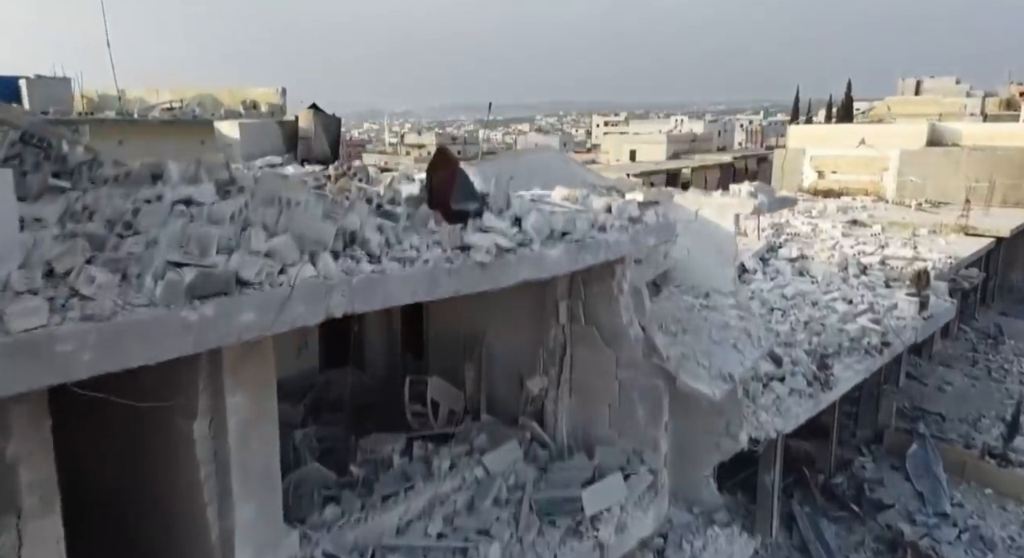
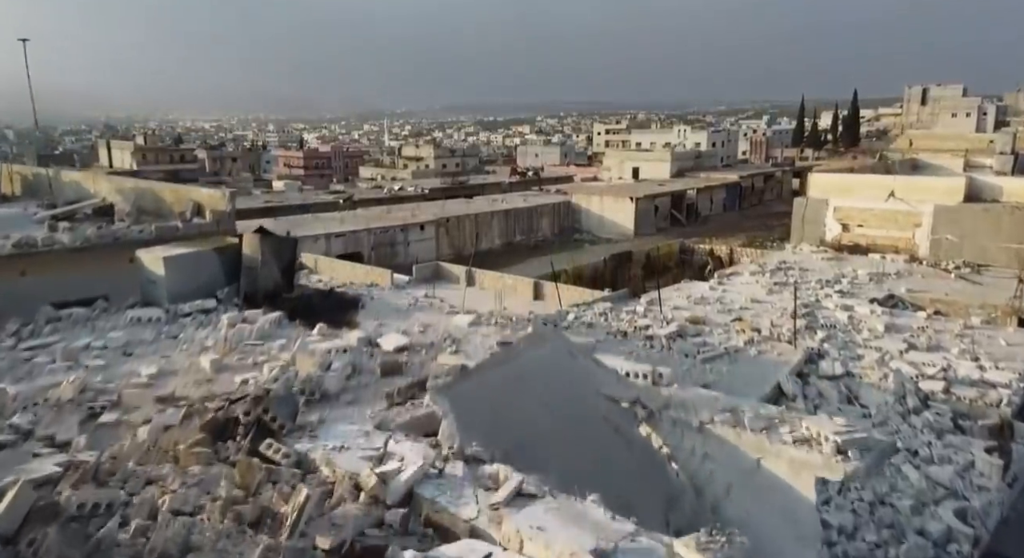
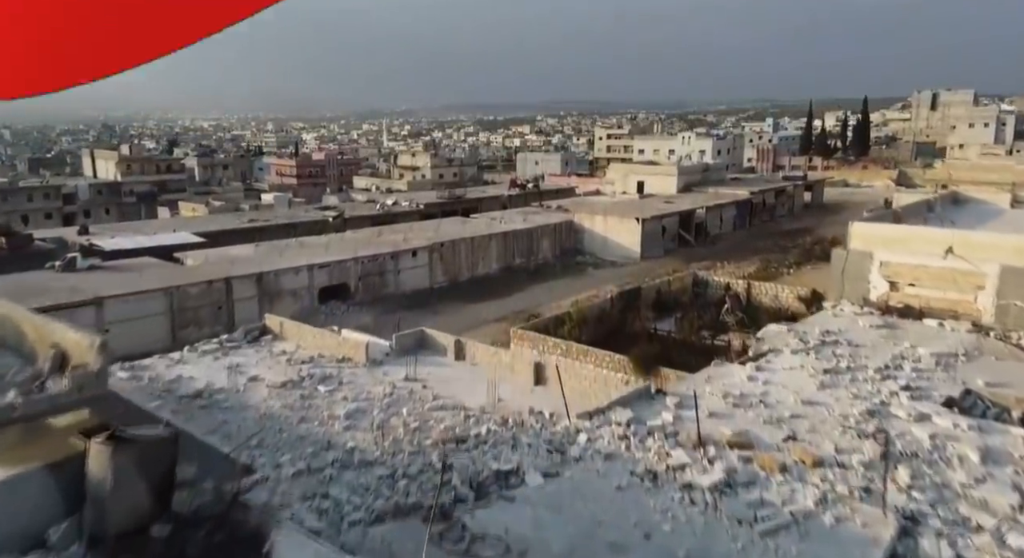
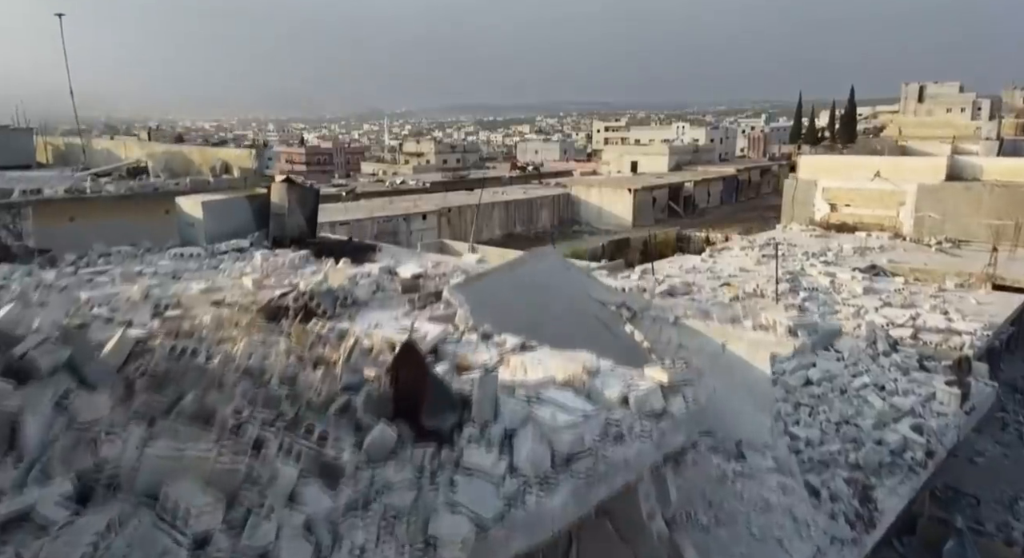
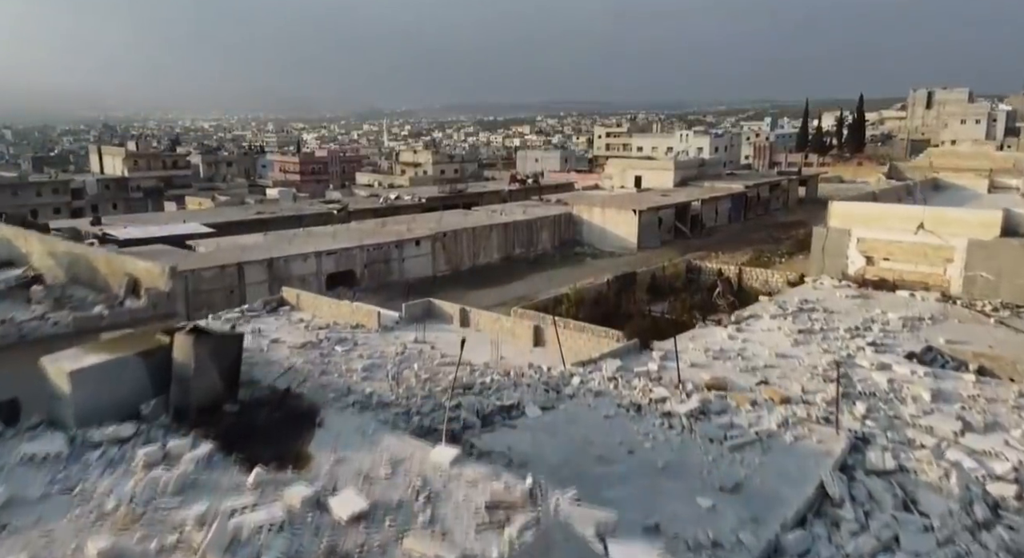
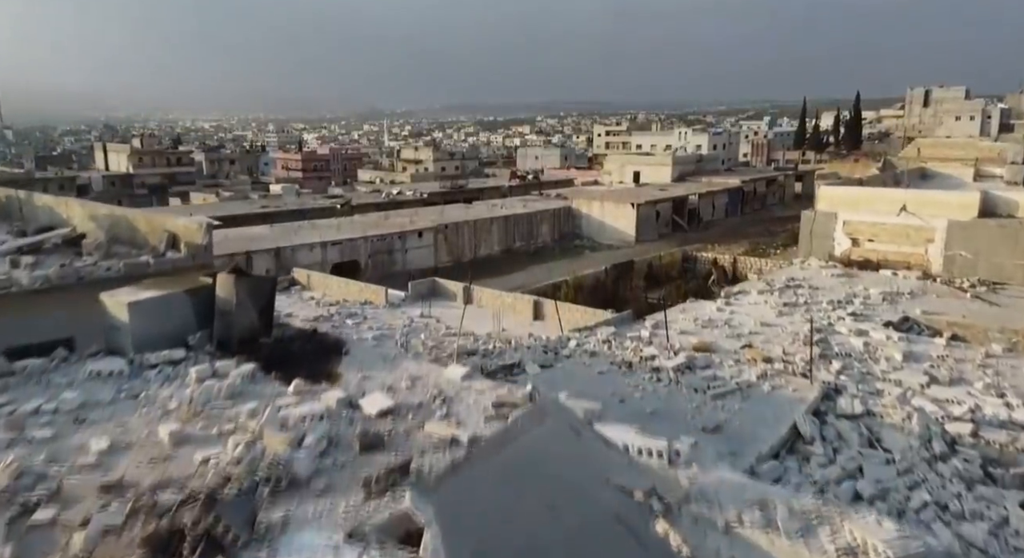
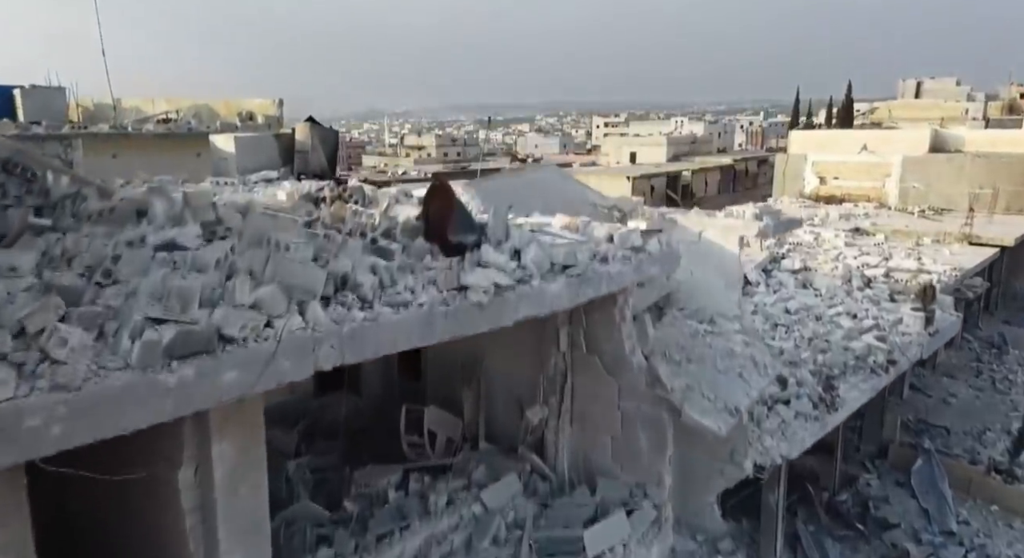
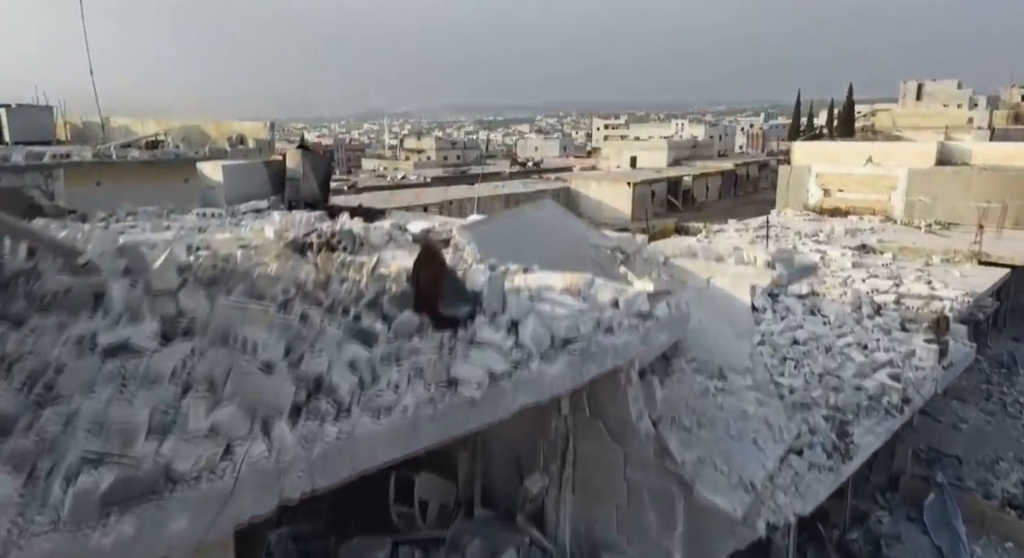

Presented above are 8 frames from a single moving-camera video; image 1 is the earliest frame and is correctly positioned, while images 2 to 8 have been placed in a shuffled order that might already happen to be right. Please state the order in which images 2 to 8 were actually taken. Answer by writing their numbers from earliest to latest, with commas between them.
7, 8, 4, 2, 6, 5, 3
